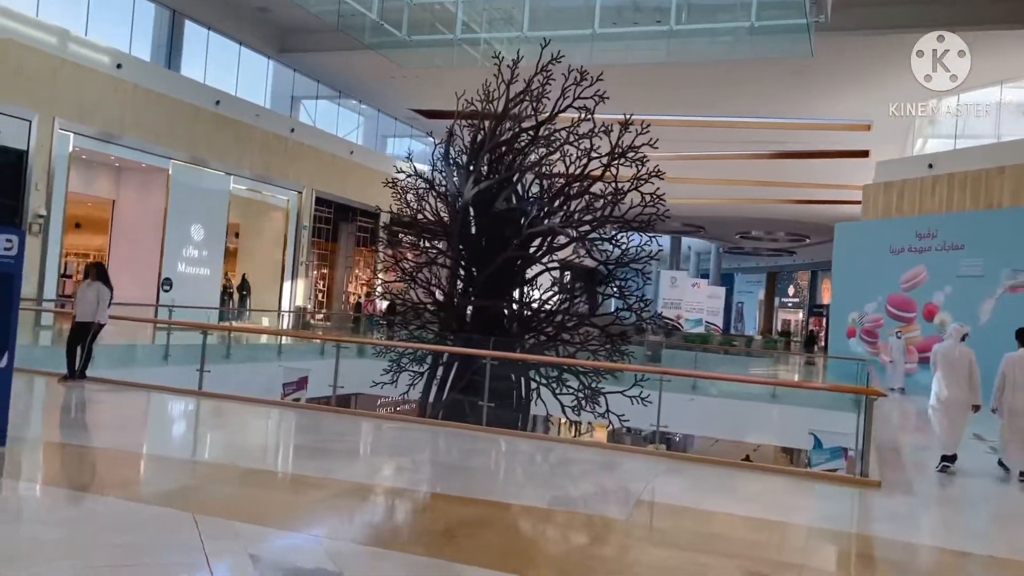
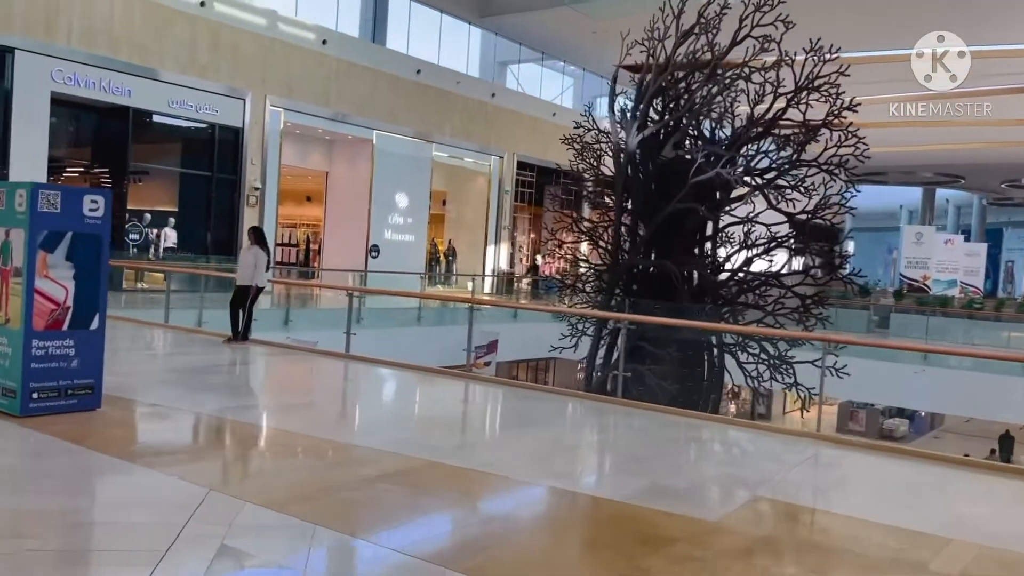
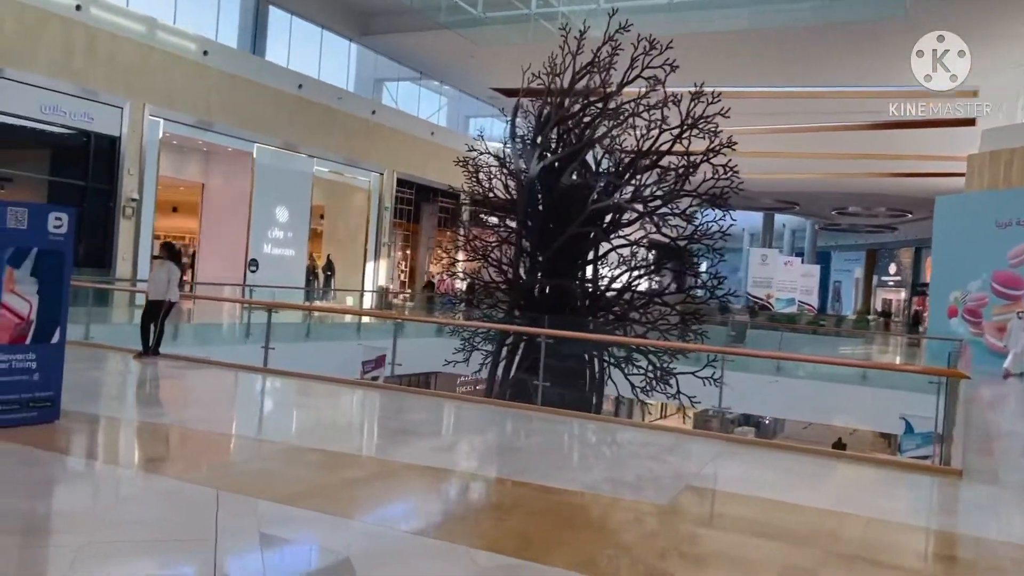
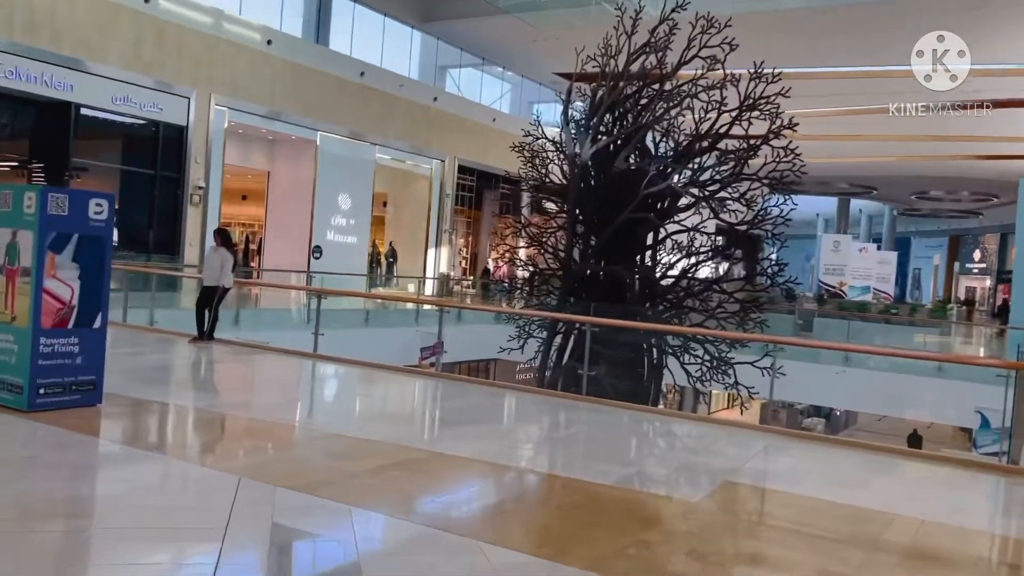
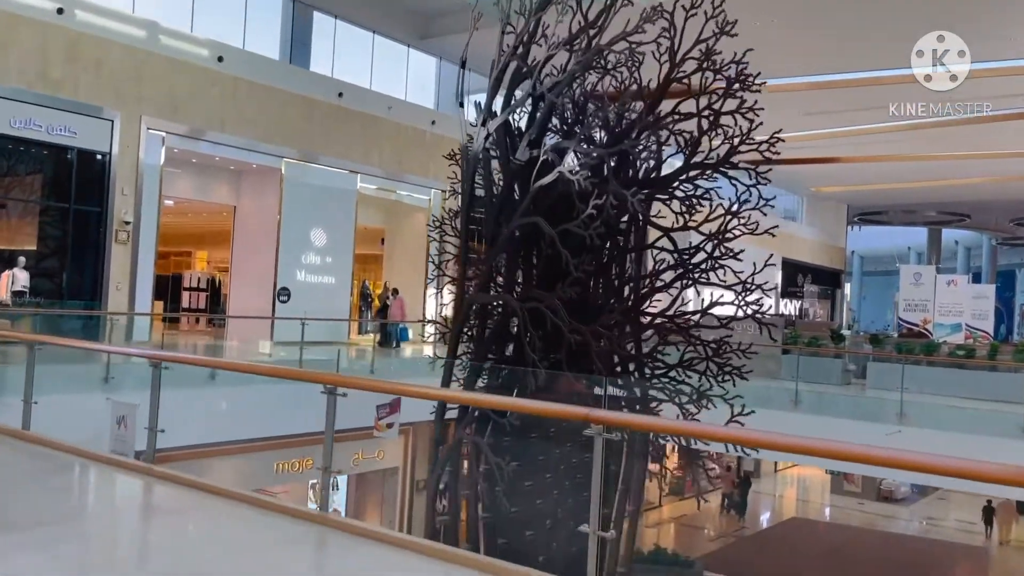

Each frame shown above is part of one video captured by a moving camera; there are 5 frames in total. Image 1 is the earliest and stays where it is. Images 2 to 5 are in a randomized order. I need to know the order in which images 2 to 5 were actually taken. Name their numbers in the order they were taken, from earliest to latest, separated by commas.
3, 4, 2, 5
